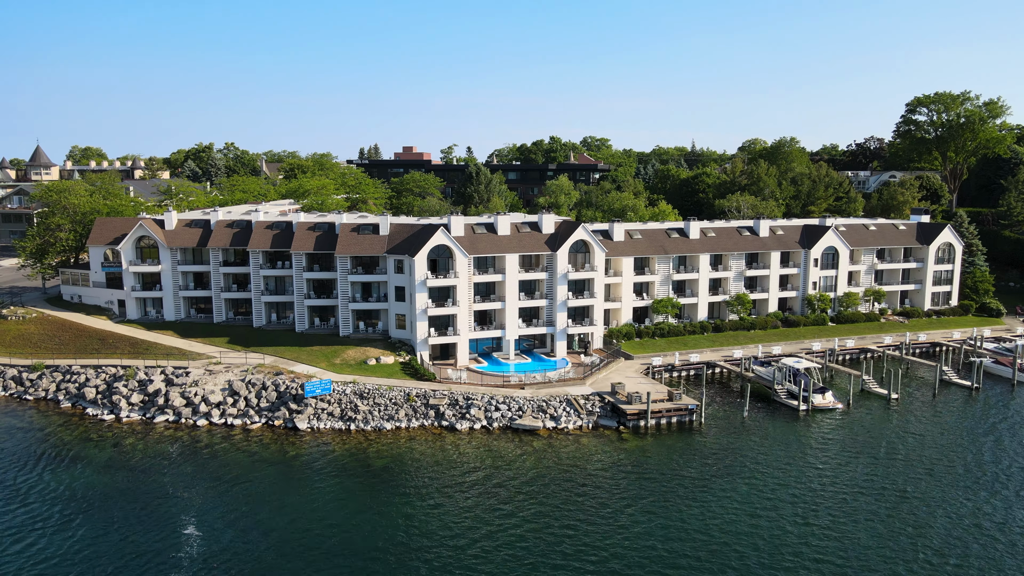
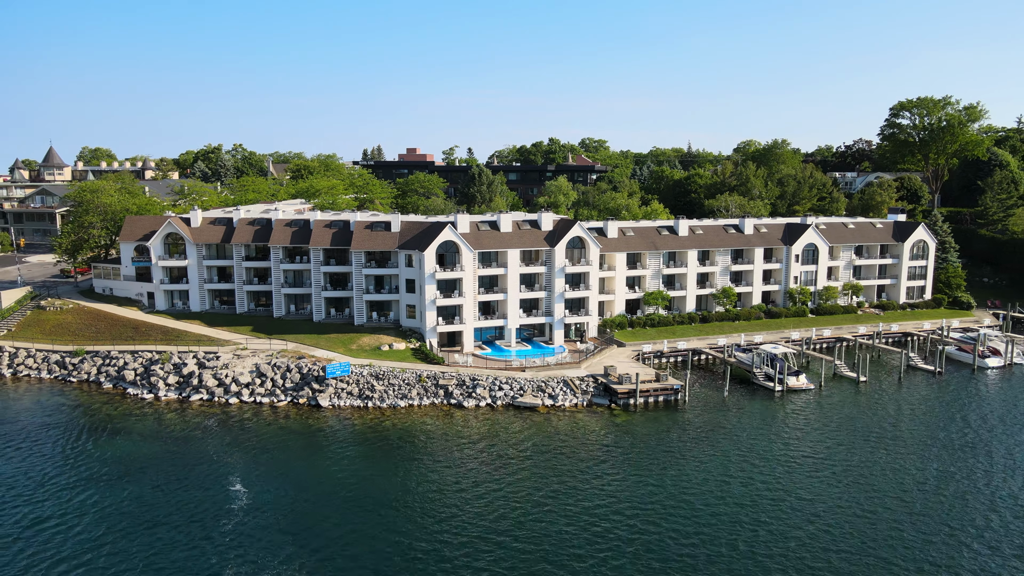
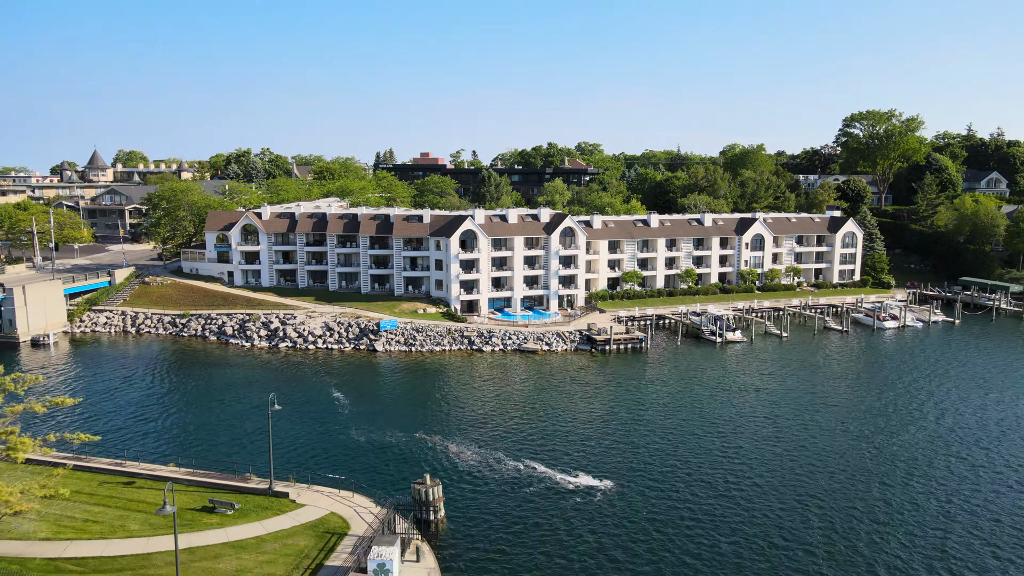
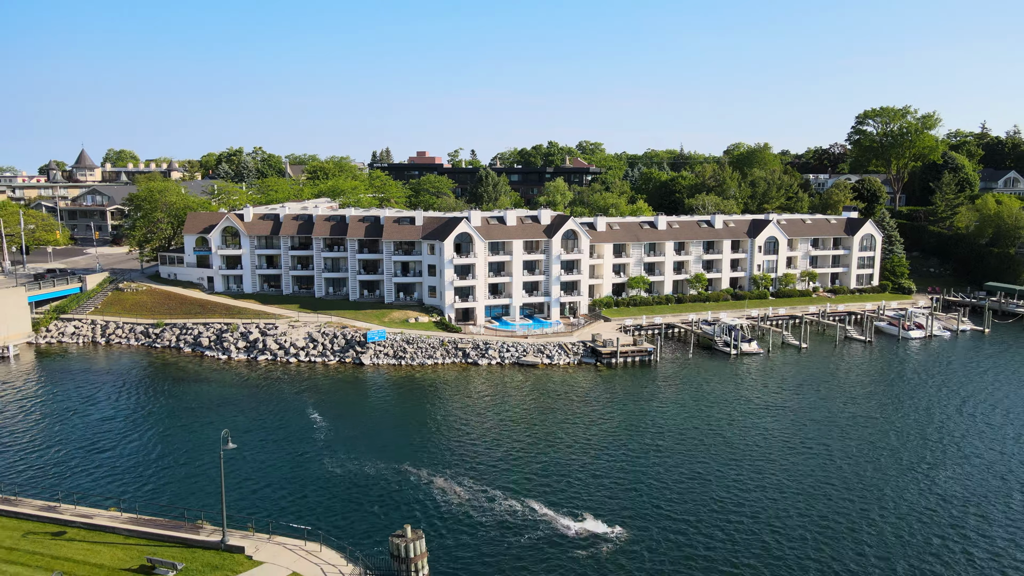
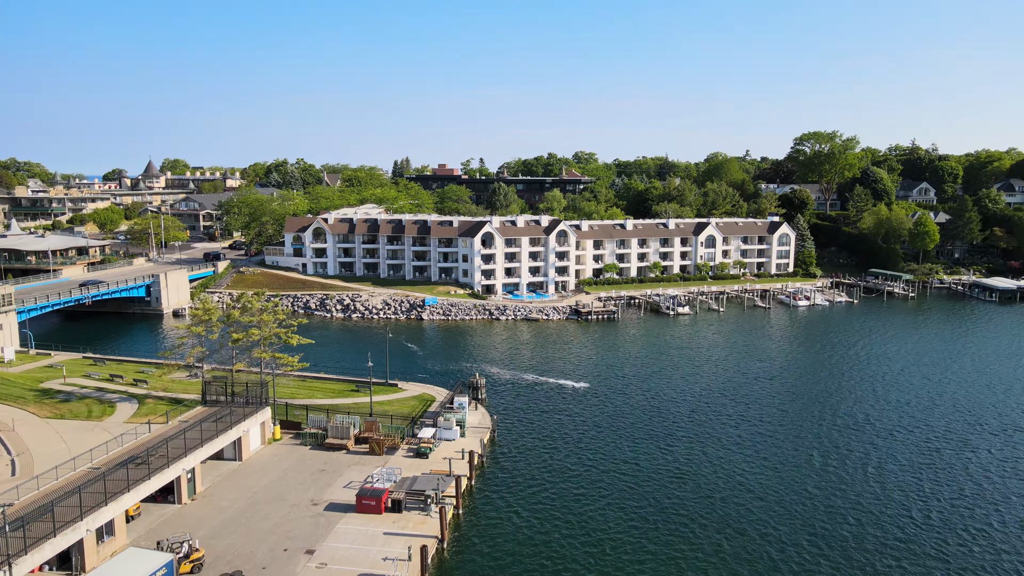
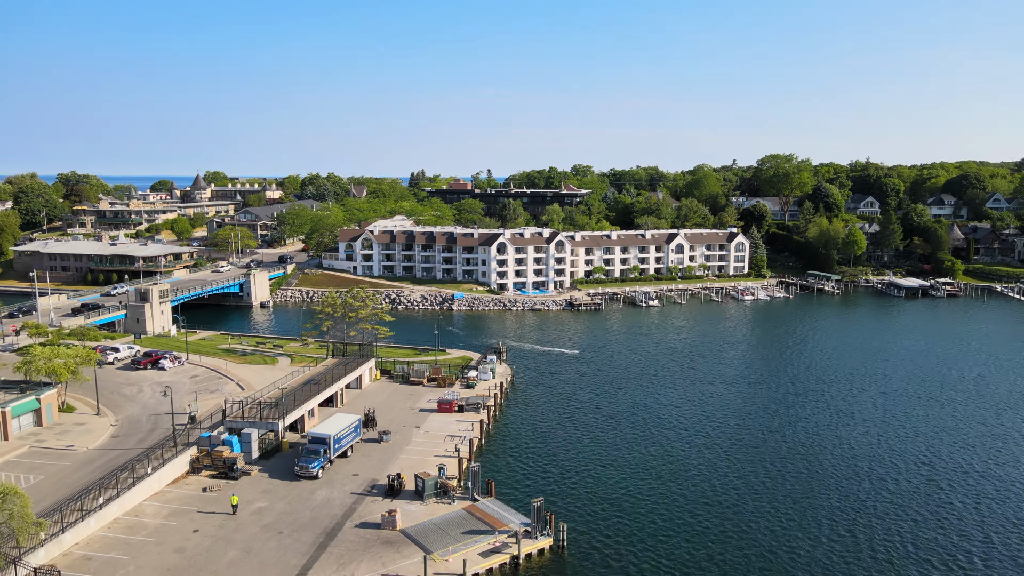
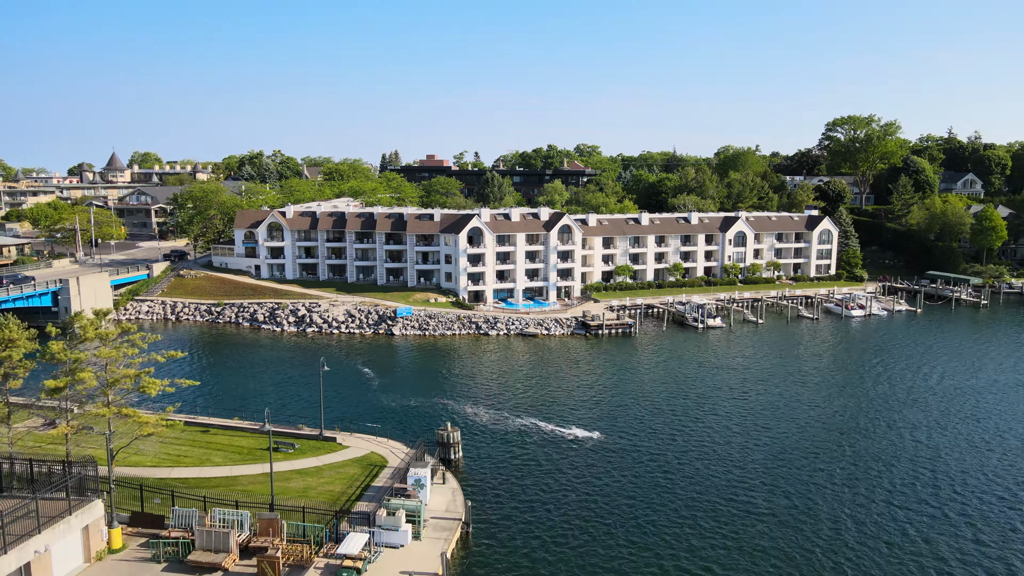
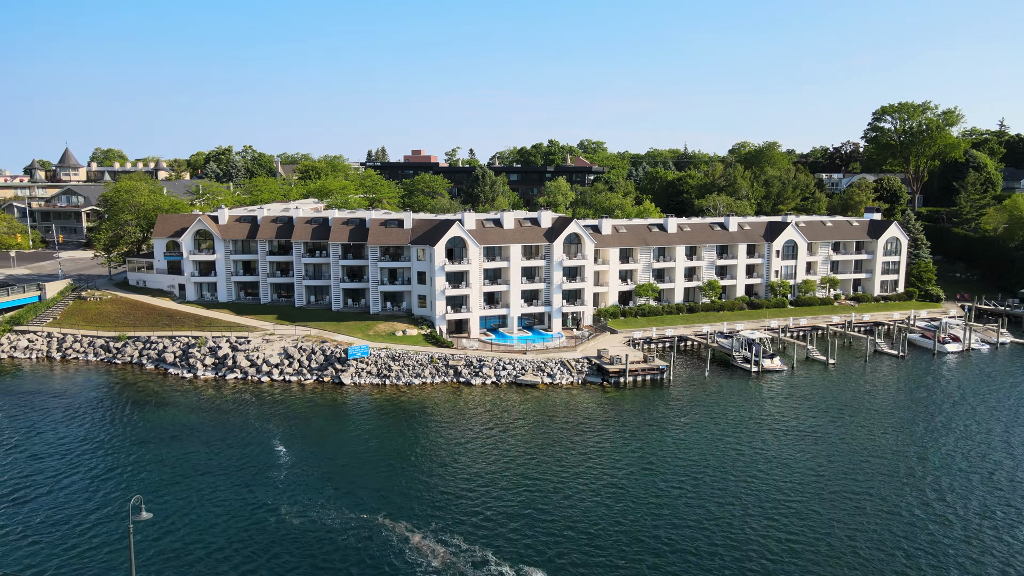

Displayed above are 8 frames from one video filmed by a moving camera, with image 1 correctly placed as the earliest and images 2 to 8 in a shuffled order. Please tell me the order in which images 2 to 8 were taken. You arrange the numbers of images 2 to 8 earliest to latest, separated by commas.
2, 8, 4, 3, 7, 5, 6
